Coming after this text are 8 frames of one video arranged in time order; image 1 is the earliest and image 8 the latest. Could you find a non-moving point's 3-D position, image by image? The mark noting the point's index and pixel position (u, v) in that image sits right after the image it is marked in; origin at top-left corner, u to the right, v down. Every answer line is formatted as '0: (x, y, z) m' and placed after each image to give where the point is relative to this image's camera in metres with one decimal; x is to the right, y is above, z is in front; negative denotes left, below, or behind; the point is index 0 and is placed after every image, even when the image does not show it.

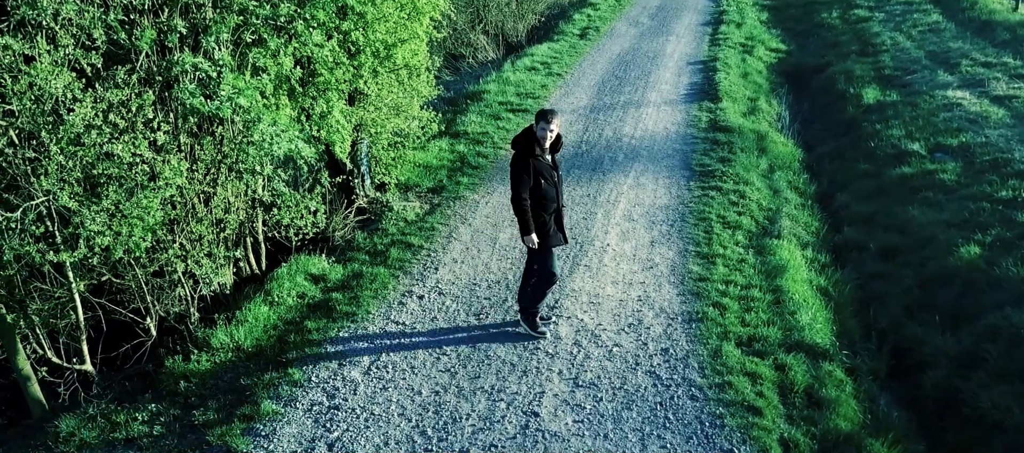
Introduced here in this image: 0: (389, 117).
0: (-1.8, +1.6, +12.9) m
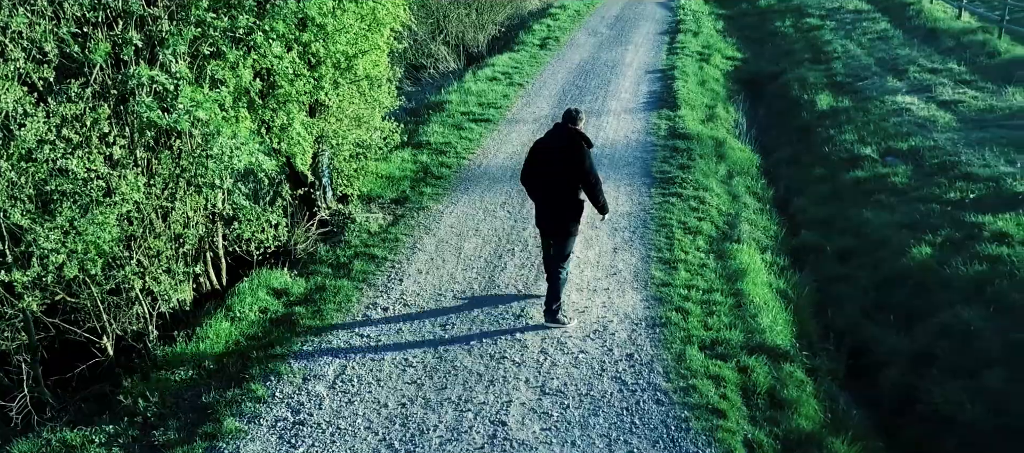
0: (-2.4, +1.4, +12.8) m
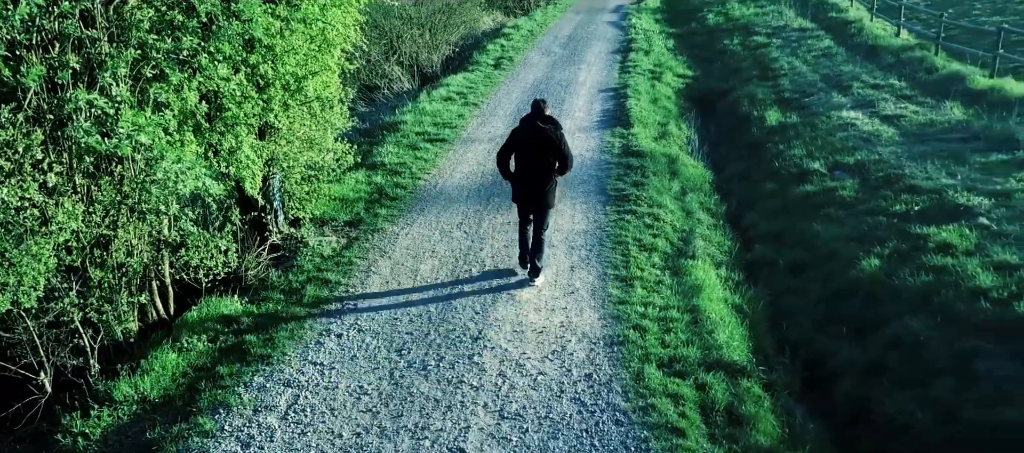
0: (-3.0, +1.1, +12.6) m
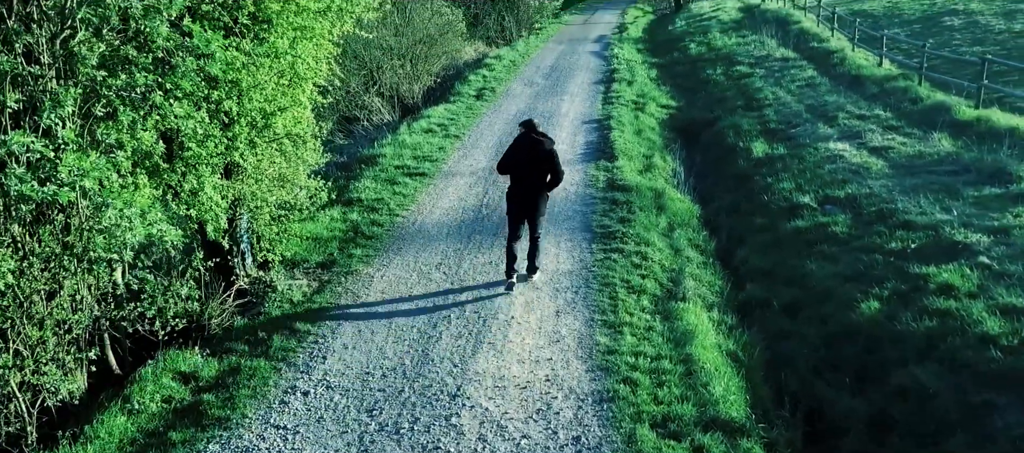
0: (-3.3, +0.5, +12.0) m
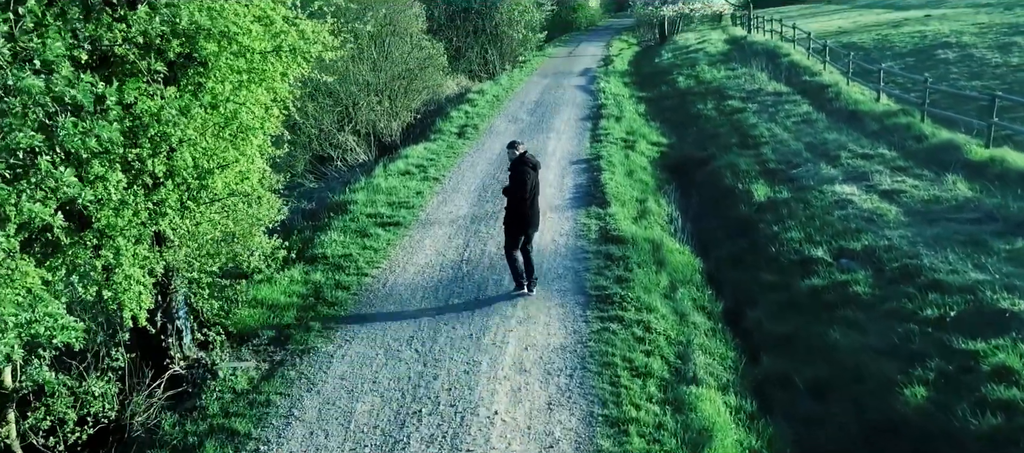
0: (-3.5, -0.3, +10.5) m
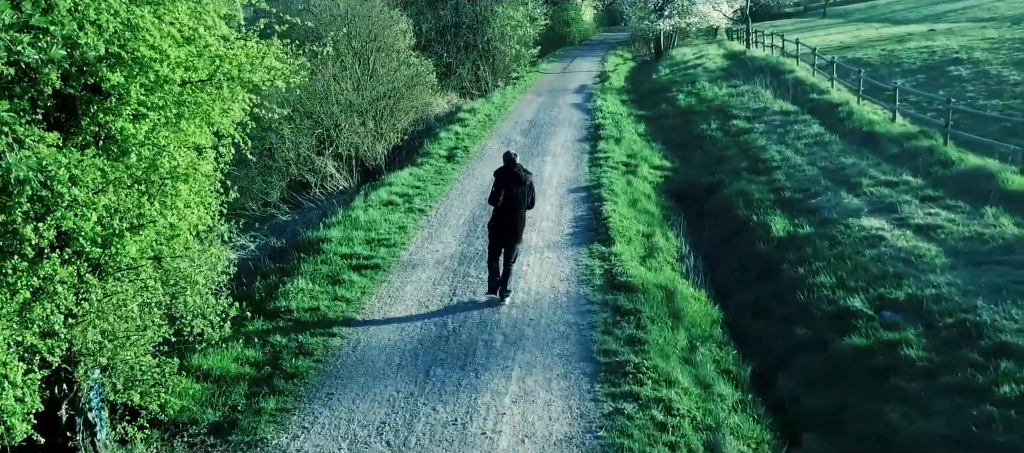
0: (-3.5, -0.9, +8.8) m
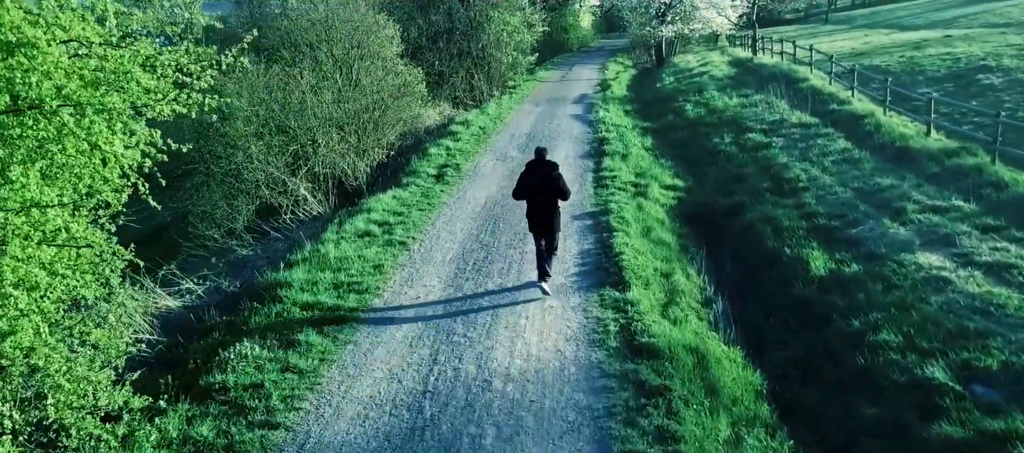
0: (-3.6, -1.4, +6.4) m
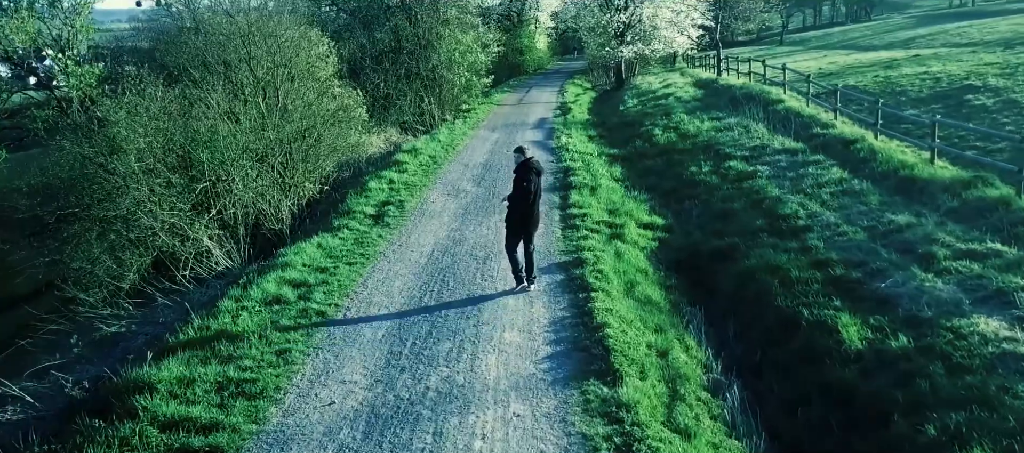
0: (-3.8, -2.1, +3.0) m
